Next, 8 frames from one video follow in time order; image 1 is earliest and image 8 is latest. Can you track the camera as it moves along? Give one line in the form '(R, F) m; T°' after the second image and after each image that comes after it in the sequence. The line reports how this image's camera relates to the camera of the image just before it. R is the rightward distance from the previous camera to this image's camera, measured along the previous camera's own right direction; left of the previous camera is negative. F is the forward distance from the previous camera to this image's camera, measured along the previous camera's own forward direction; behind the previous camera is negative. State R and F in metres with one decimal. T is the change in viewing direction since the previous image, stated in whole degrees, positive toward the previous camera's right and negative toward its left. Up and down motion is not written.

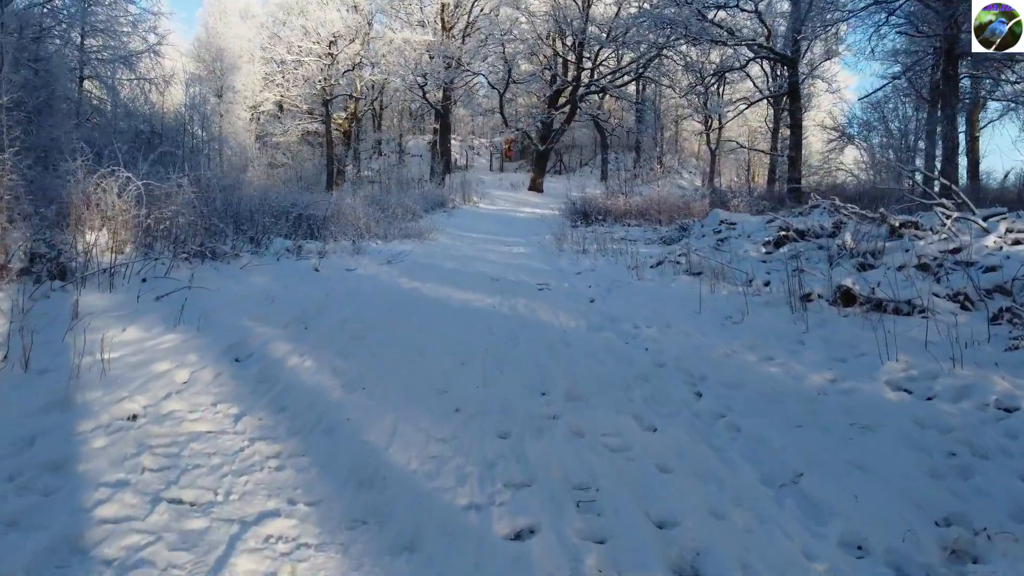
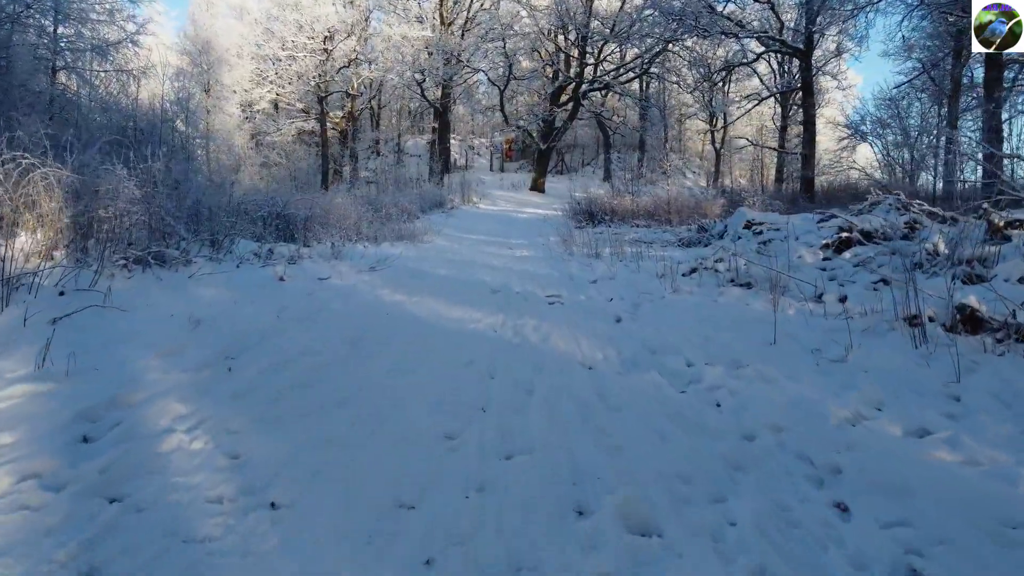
(0.0, +1.2) m; 0°
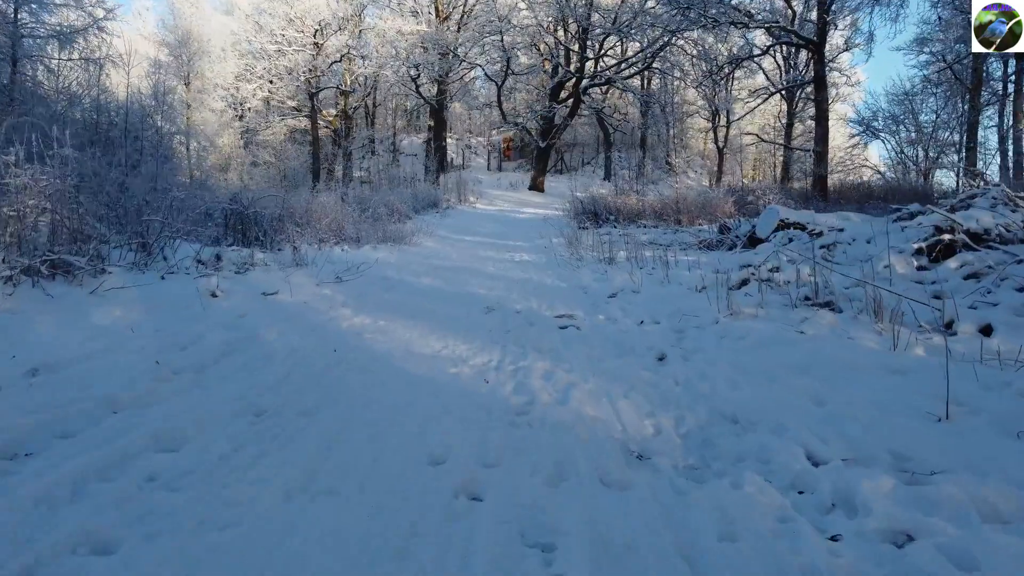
(0.0, +1.4) m; 0°
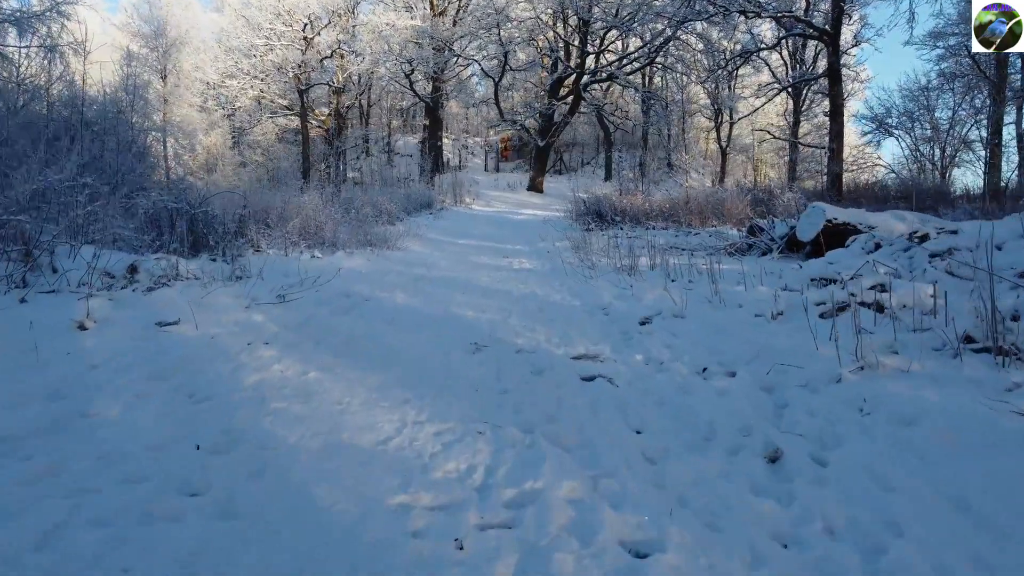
(0.0, +1.4) m; 0°
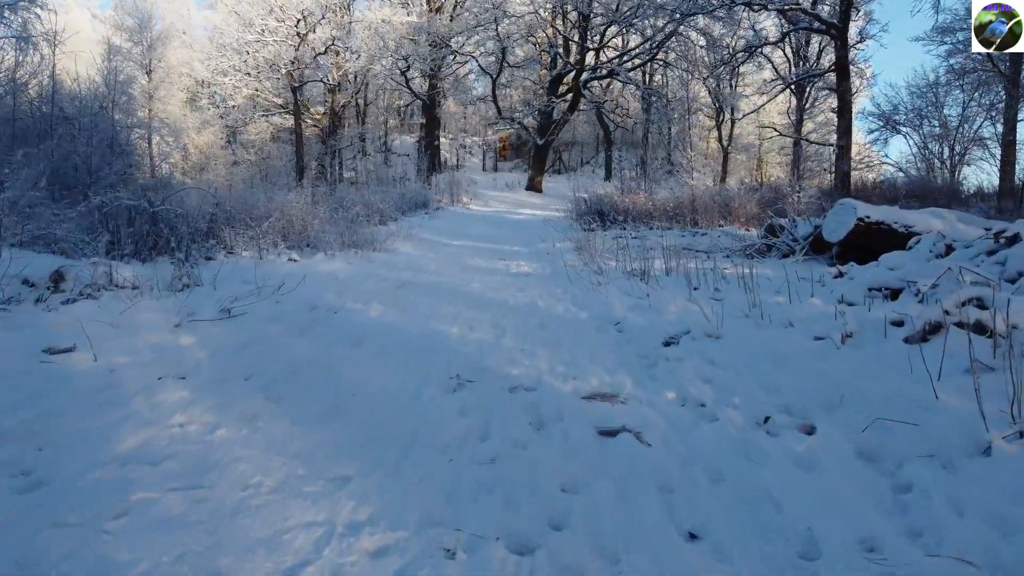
(0.0, +0.8) m; 0°
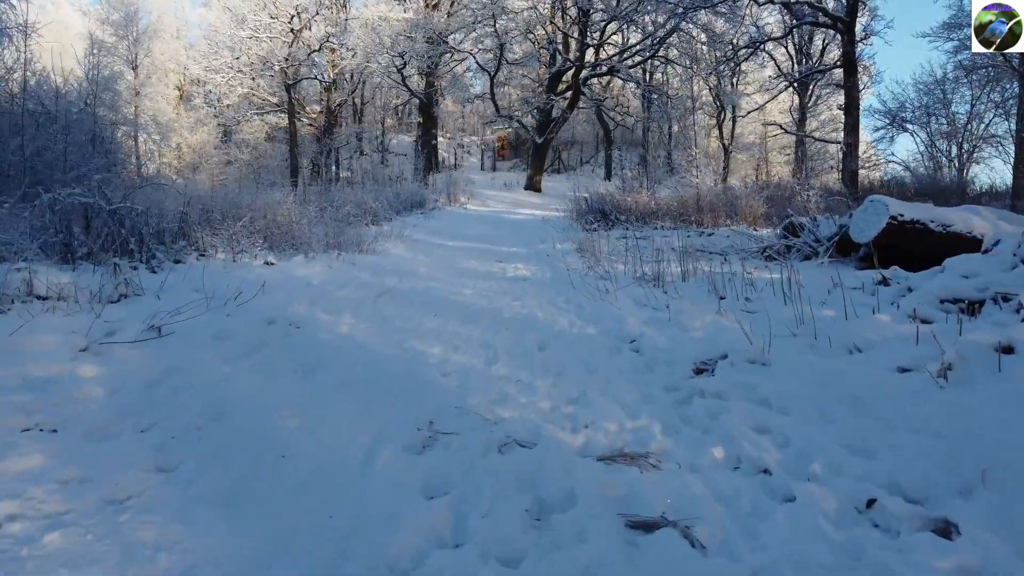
(0.0, +0.7) m; 0°
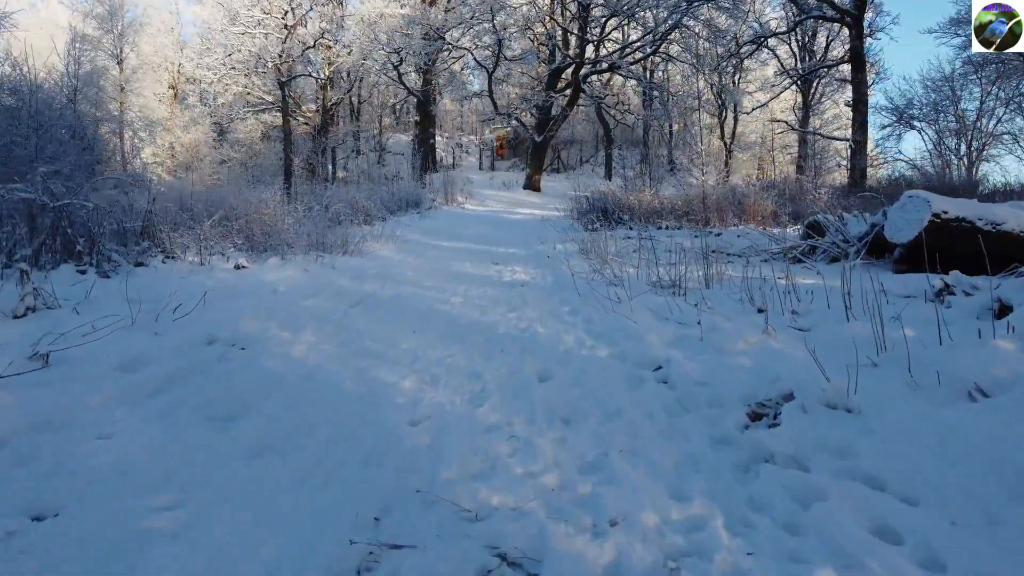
(0.0, +0.7) m; 0°
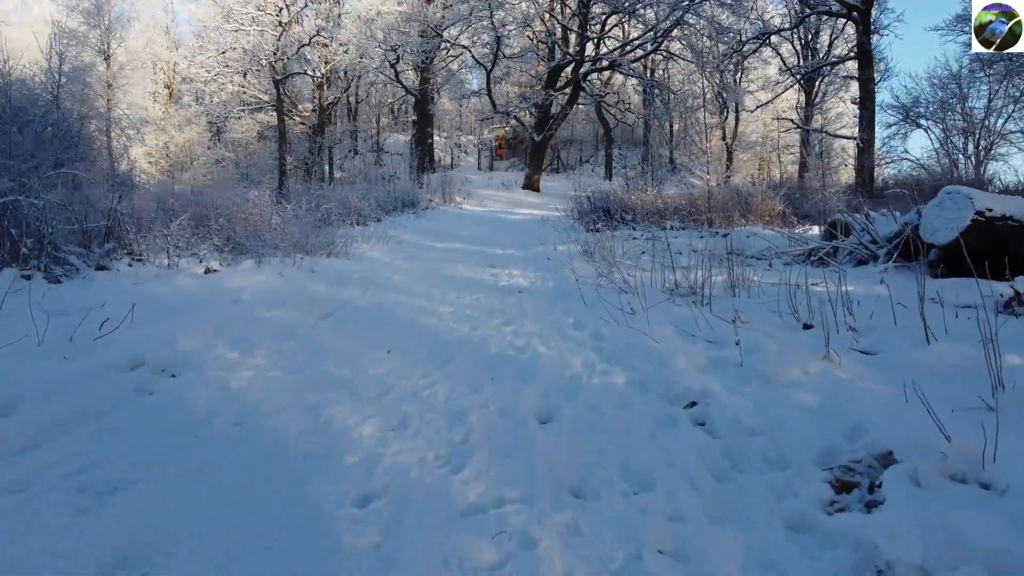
(0.0, +0.6) m; 0°
